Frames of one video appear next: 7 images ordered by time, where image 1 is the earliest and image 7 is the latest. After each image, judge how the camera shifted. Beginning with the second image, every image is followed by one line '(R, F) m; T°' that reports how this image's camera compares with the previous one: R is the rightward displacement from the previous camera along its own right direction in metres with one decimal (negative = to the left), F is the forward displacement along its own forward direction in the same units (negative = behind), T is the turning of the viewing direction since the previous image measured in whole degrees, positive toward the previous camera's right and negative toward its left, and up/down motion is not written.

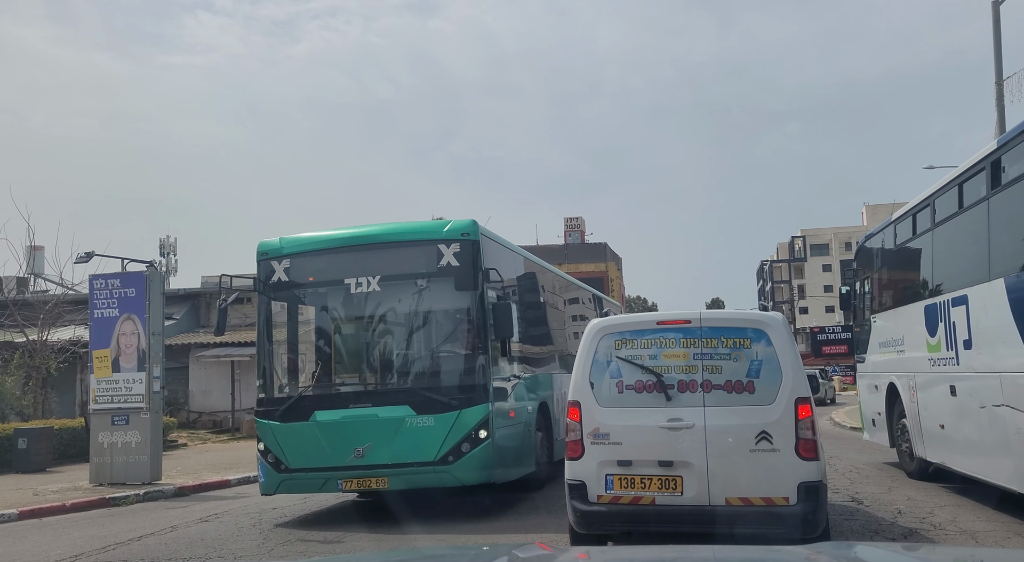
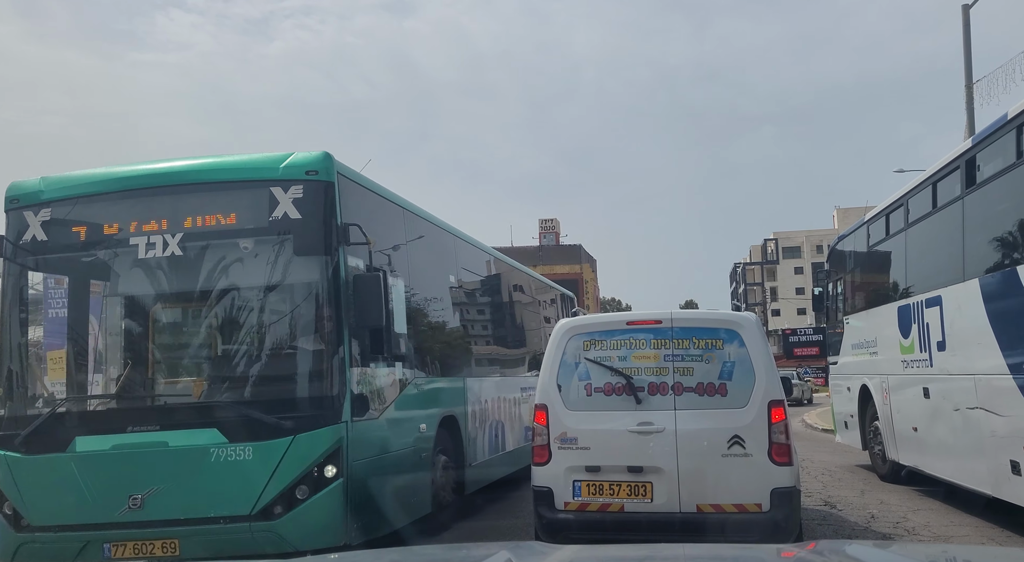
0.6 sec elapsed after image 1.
(+0.1, +0.3) m; +2°
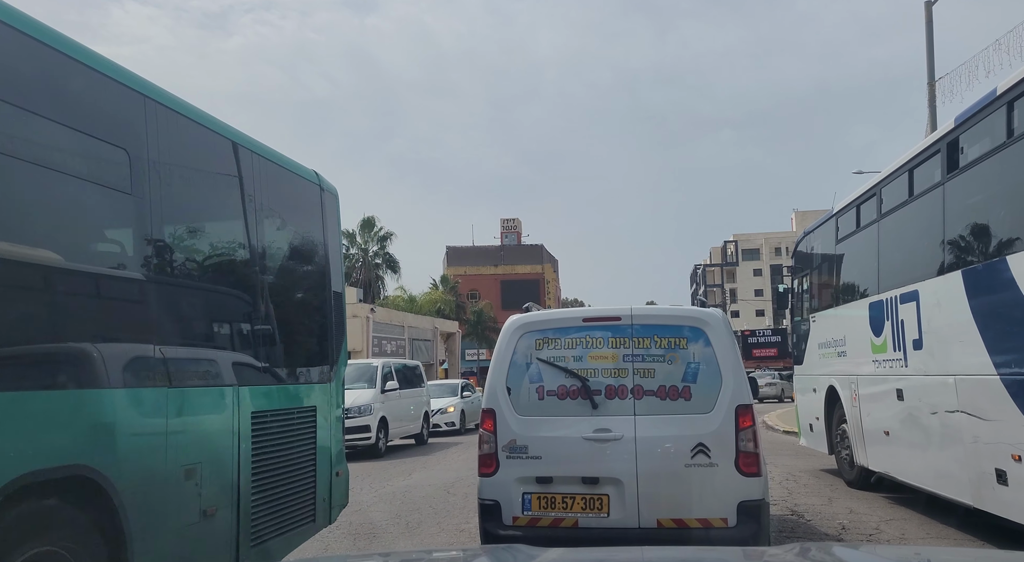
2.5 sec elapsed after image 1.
(+0.2, +0.7) m; +3°
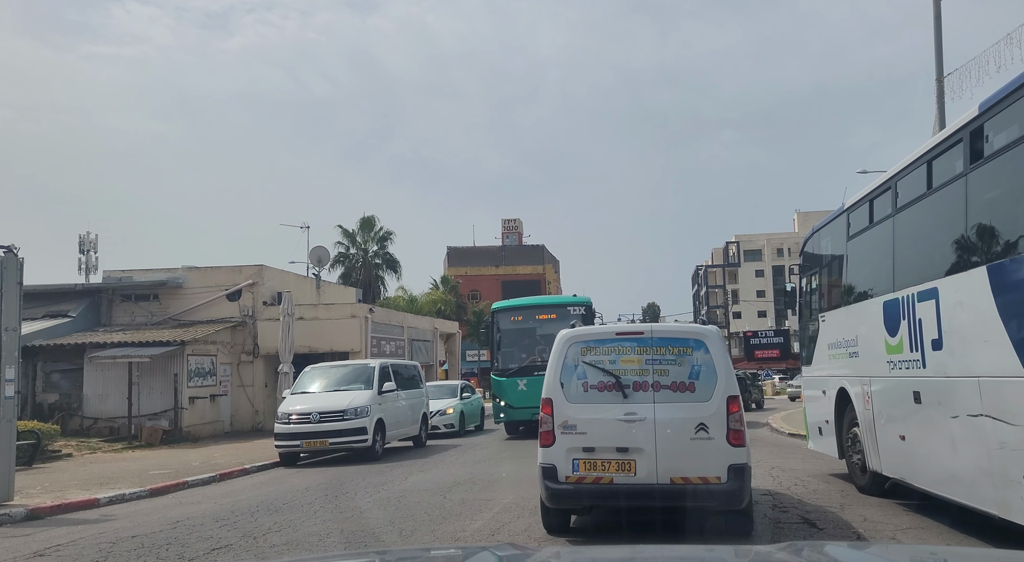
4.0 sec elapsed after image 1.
(0.0, +0.4) m; 0°
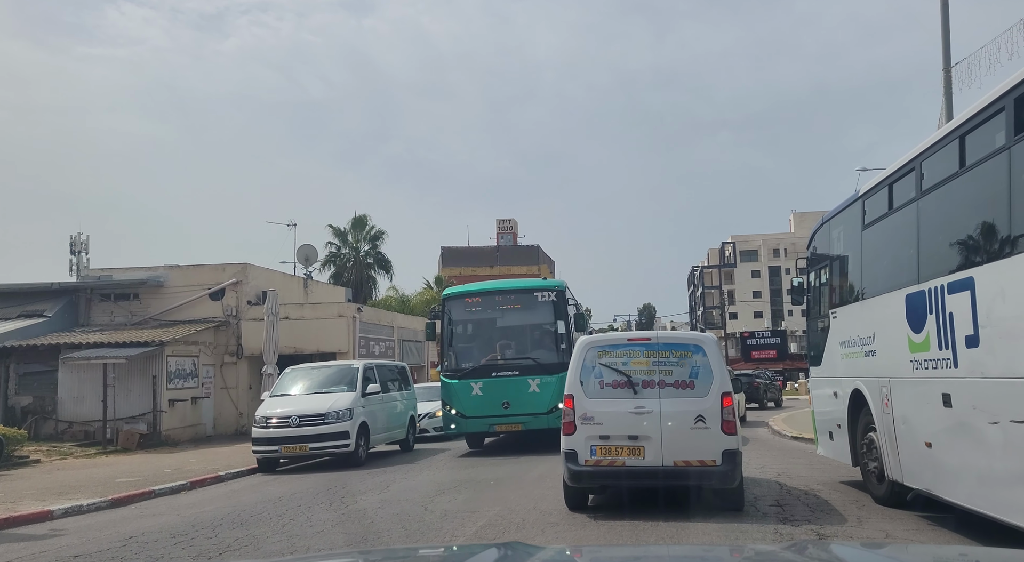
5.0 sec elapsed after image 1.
(+0.1, +0.8) m; 0°
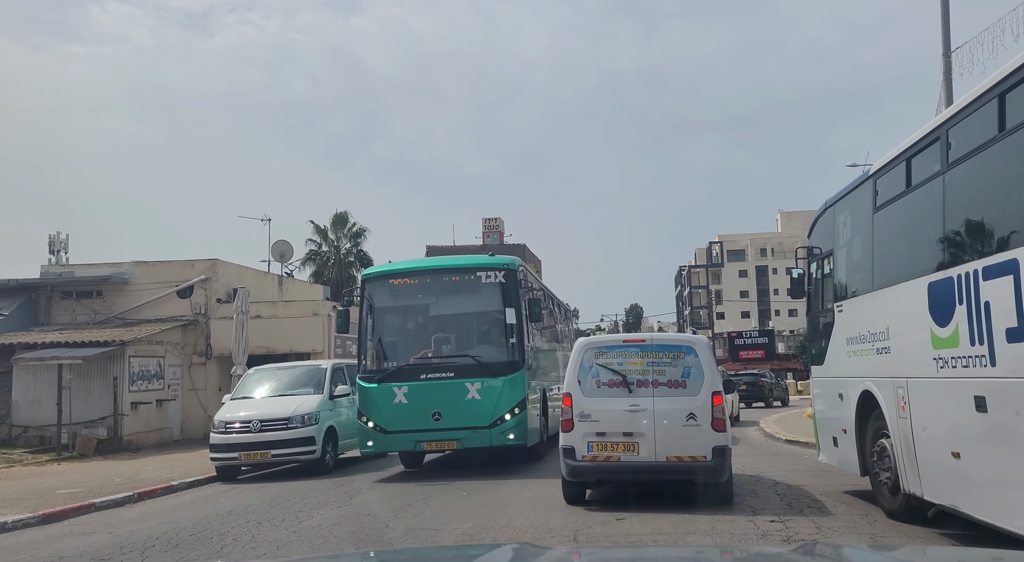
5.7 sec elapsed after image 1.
(+0.2, +1.1) m; +1°
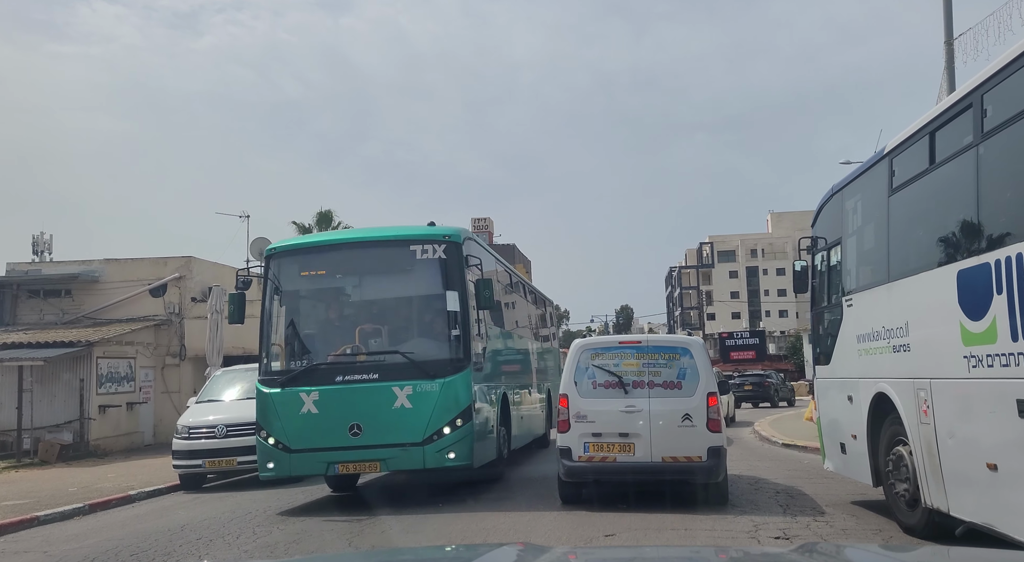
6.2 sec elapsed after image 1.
(+0.1, +0.9) m; +1°
